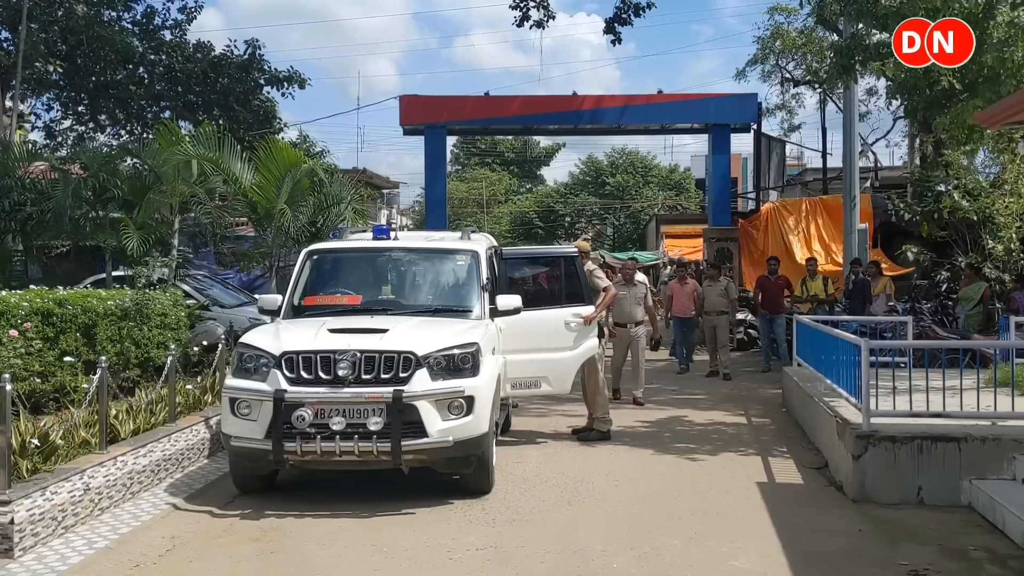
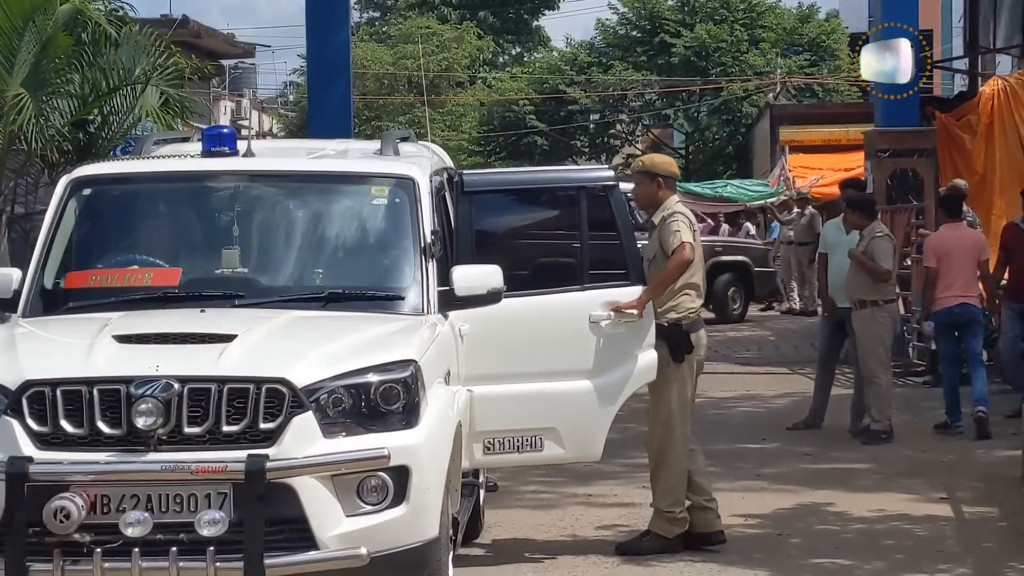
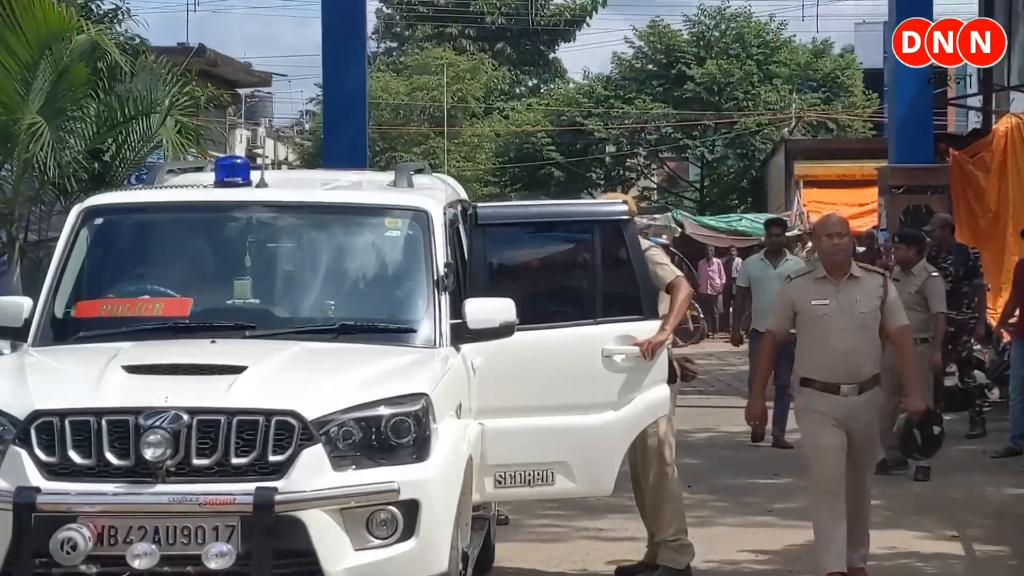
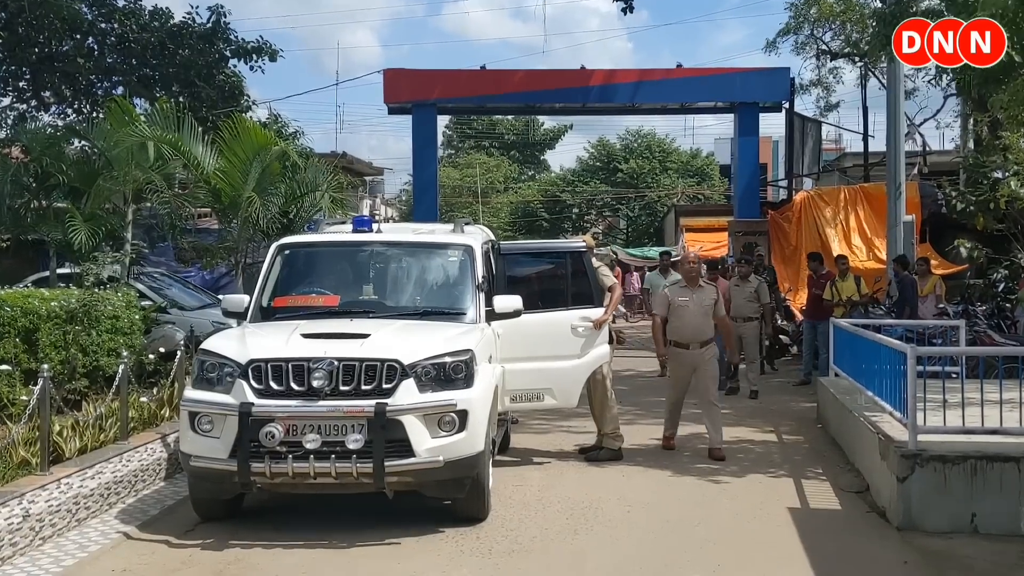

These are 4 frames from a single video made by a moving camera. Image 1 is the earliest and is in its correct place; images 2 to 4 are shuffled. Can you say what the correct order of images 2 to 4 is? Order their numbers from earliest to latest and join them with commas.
4, 3, 2
